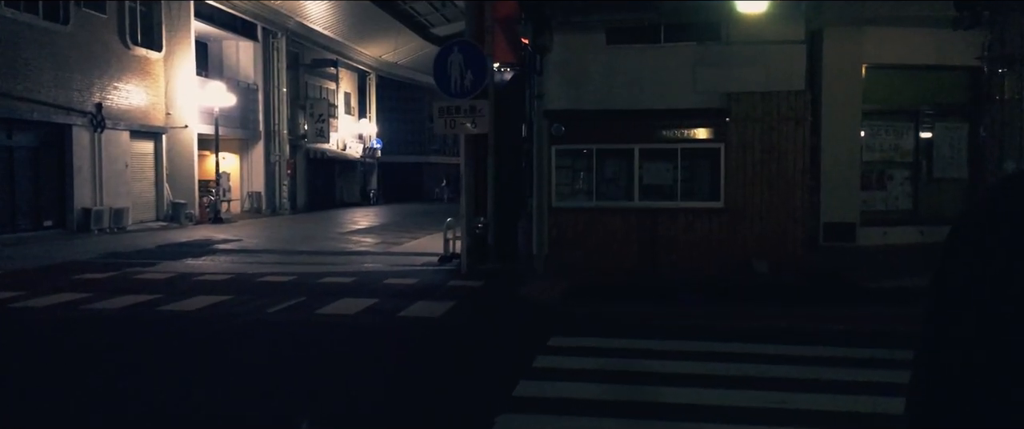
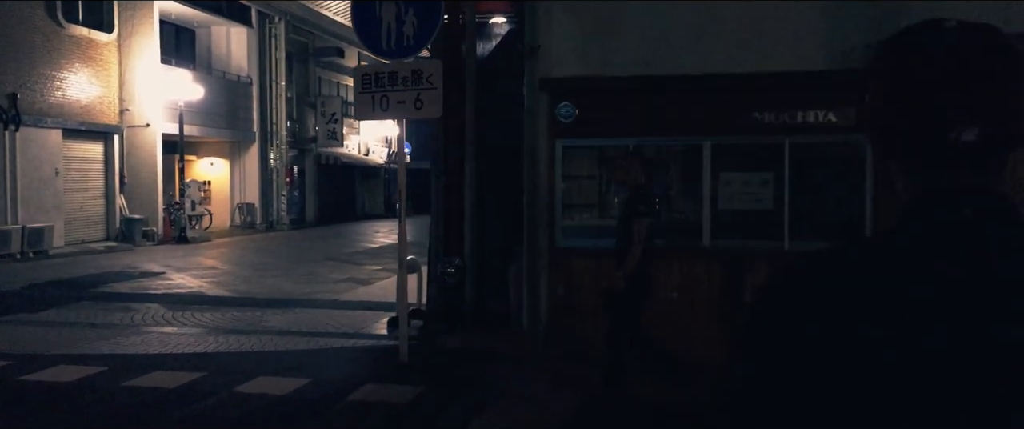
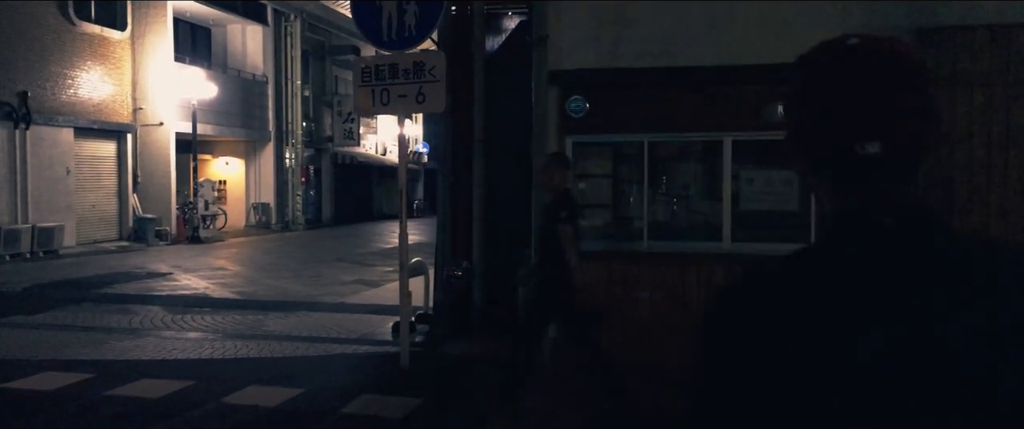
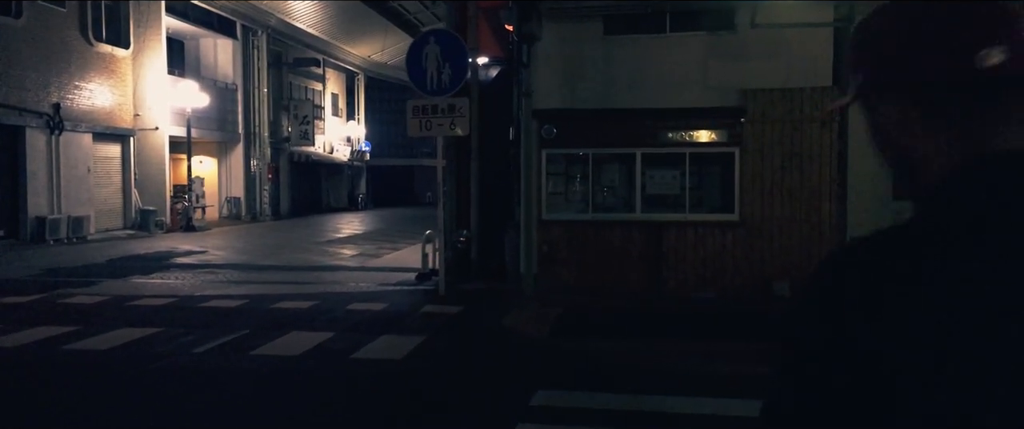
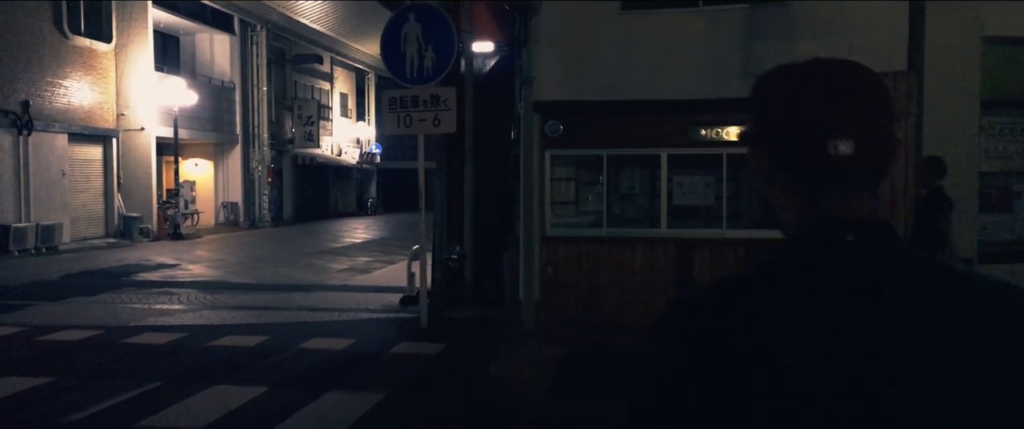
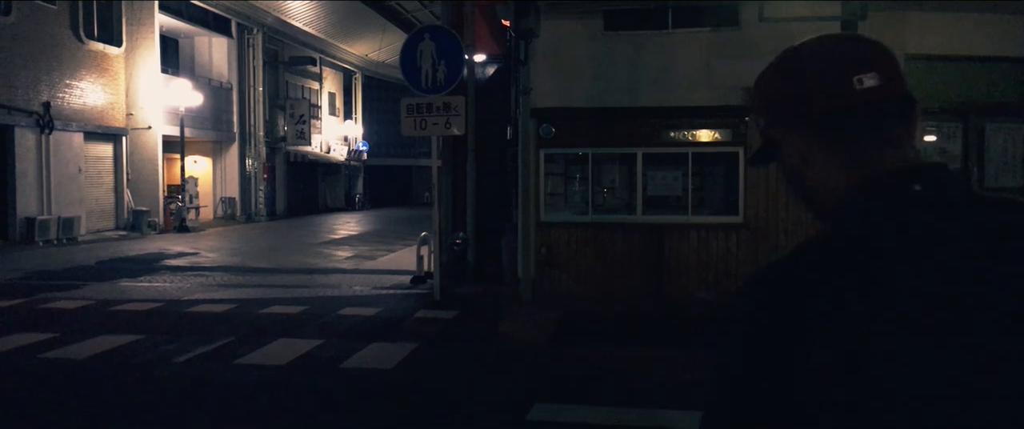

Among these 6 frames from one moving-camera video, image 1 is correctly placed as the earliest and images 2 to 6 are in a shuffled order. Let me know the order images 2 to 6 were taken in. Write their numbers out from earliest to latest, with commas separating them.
4, 6, 5, 2, 3
